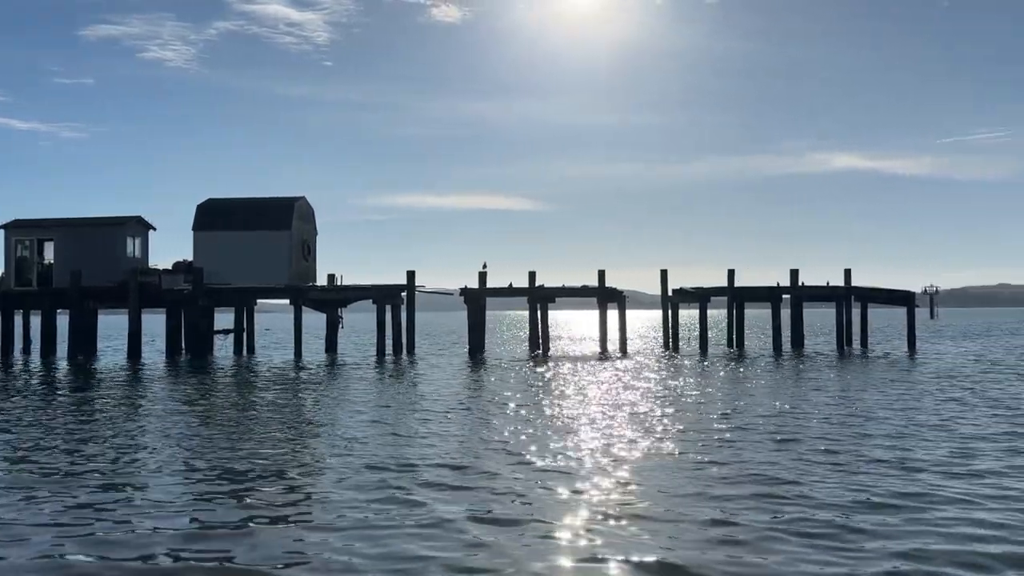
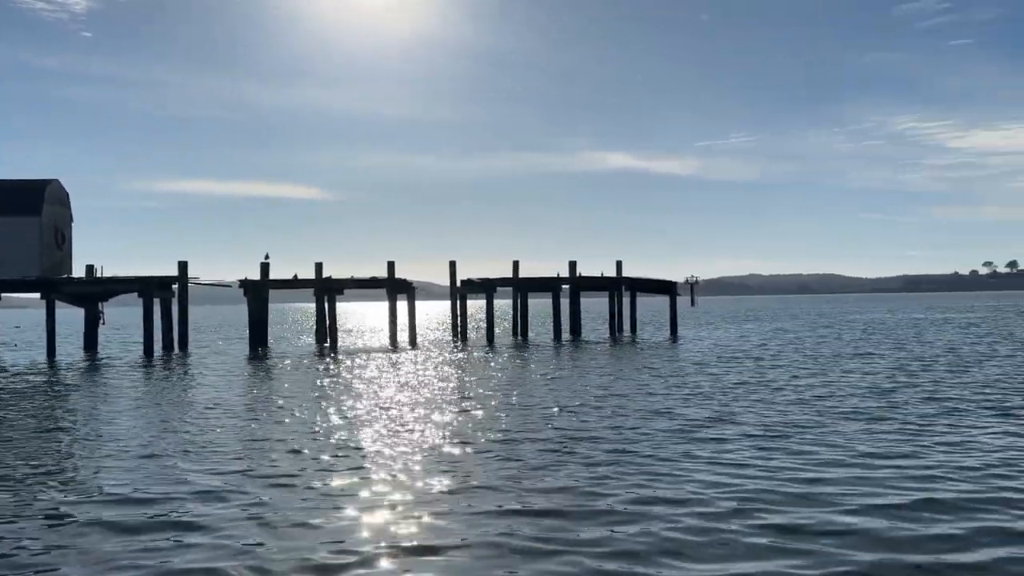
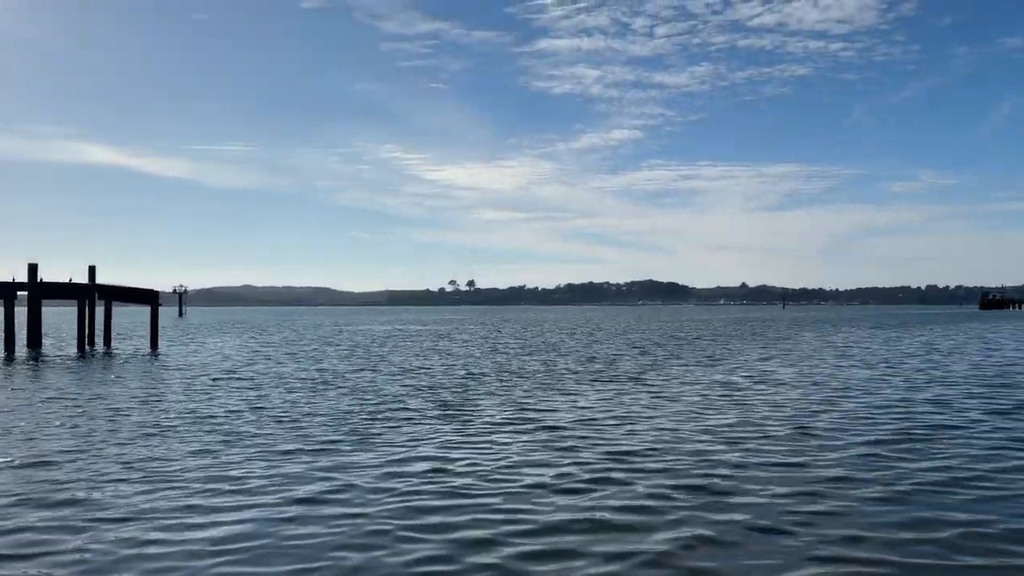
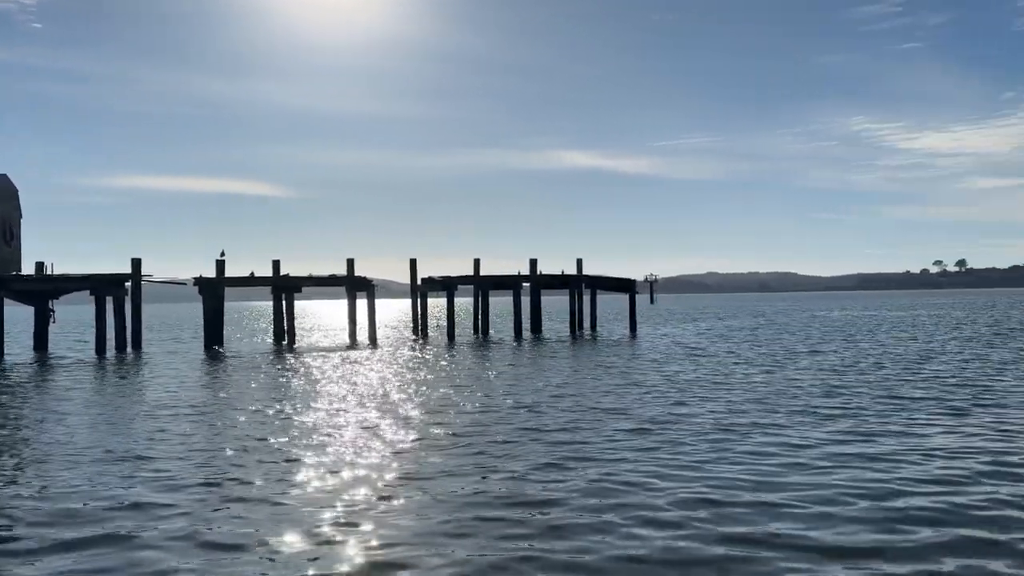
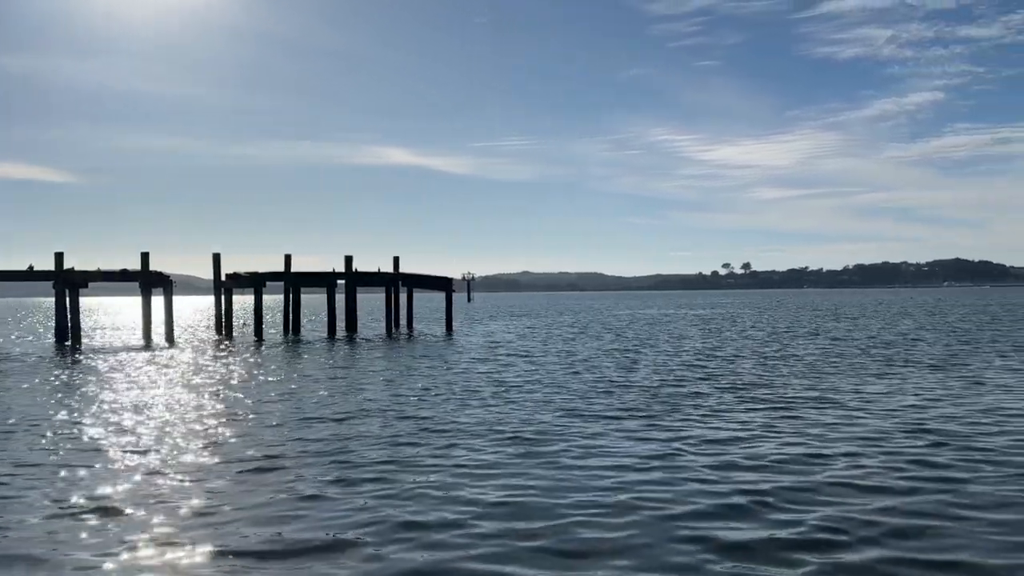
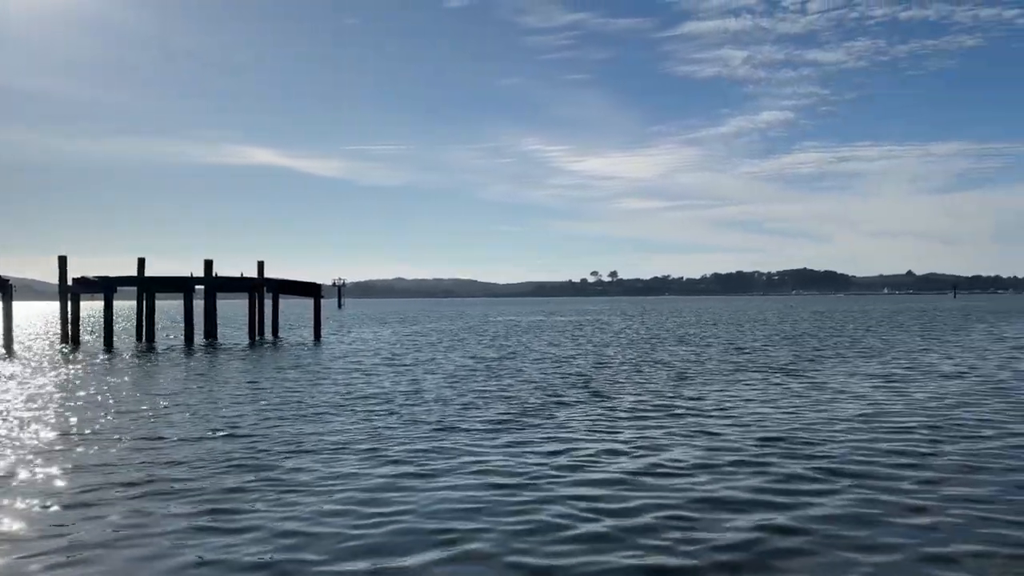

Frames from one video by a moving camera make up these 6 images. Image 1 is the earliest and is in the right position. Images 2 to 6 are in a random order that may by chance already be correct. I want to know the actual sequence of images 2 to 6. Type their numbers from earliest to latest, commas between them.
2, 4, 5, 6, 3
